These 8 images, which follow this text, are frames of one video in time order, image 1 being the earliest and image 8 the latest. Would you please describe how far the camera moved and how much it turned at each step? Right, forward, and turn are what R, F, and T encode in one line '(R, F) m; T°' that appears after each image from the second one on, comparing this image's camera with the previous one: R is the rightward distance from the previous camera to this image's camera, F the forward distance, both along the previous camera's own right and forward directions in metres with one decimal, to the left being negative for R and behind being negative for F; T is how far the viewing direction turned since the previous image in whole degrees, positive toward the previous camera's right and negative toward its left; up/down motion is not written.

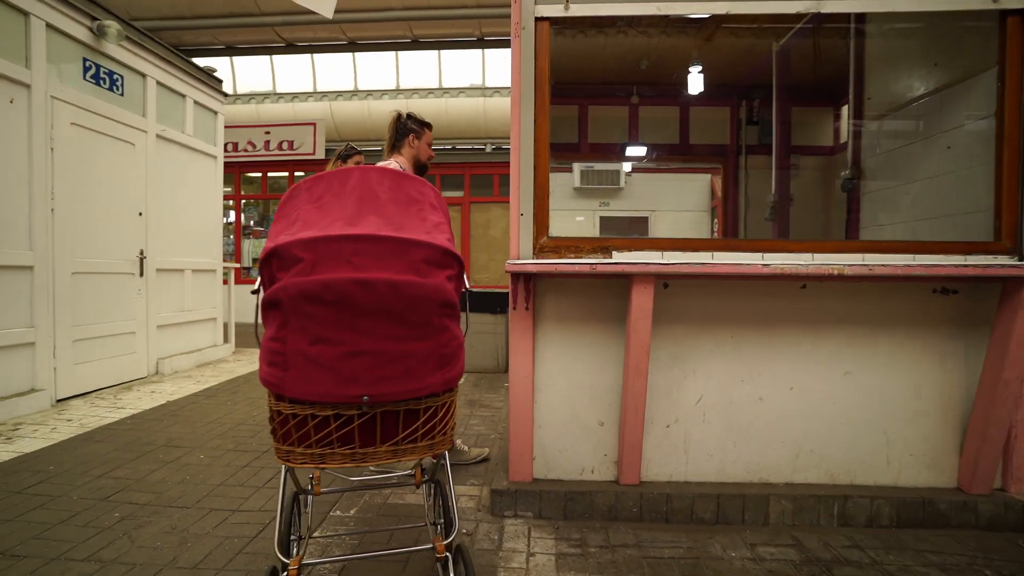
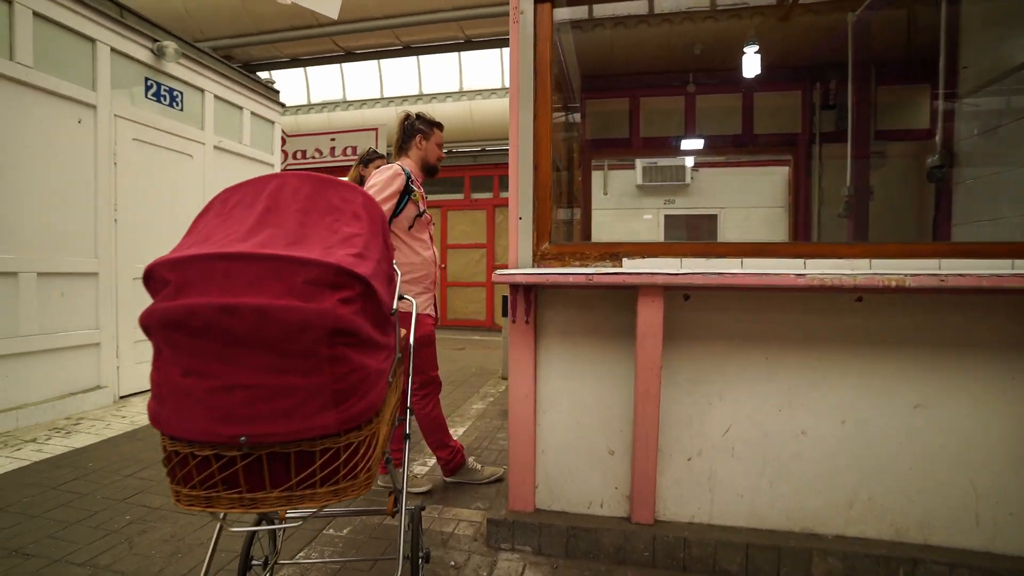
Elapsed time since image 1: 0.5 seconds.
(+0.3, +0.2) m; -9°
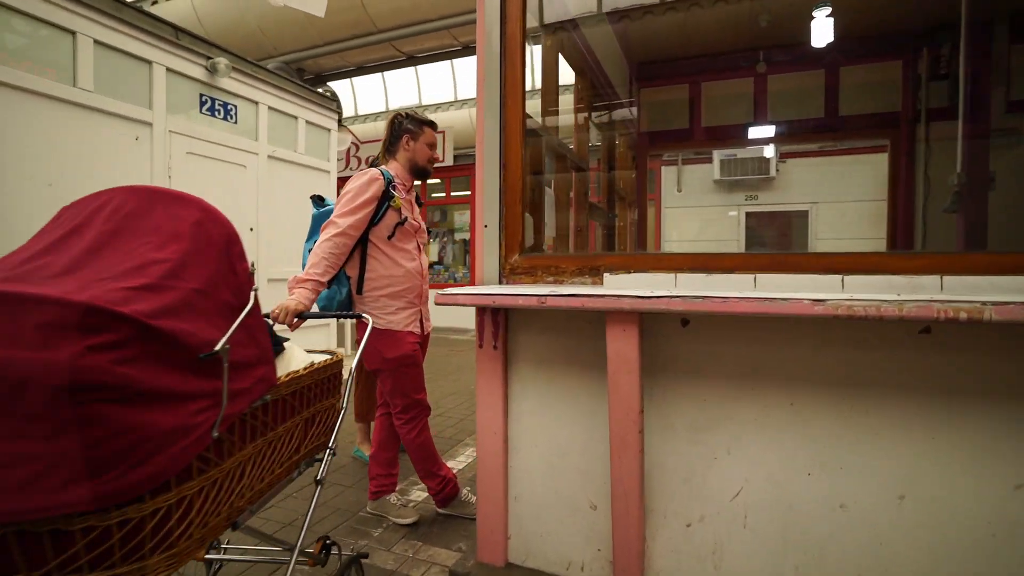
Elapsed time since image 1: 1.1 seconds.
(+0.4, +0.3) m; -11°
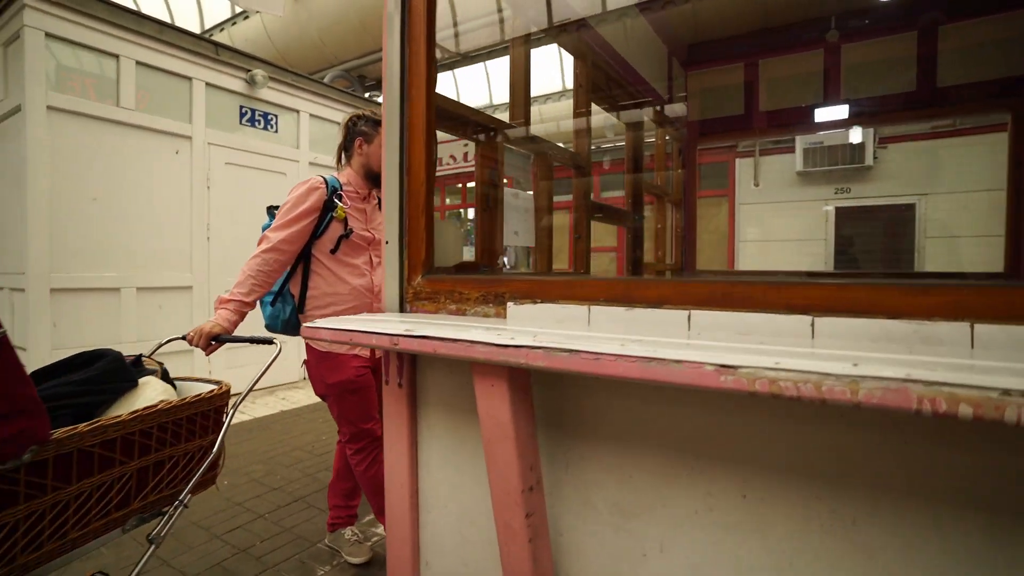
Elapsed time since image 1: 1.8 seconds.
(+0.5, +0.3) m; -11°
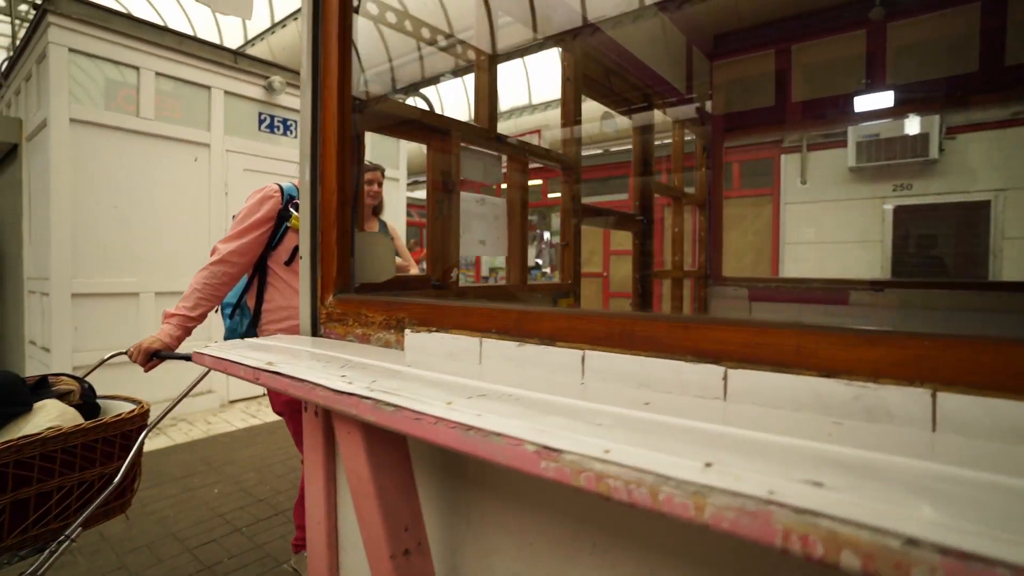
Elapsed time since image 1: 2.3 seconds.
(+0.3, +0.2) m; -6°
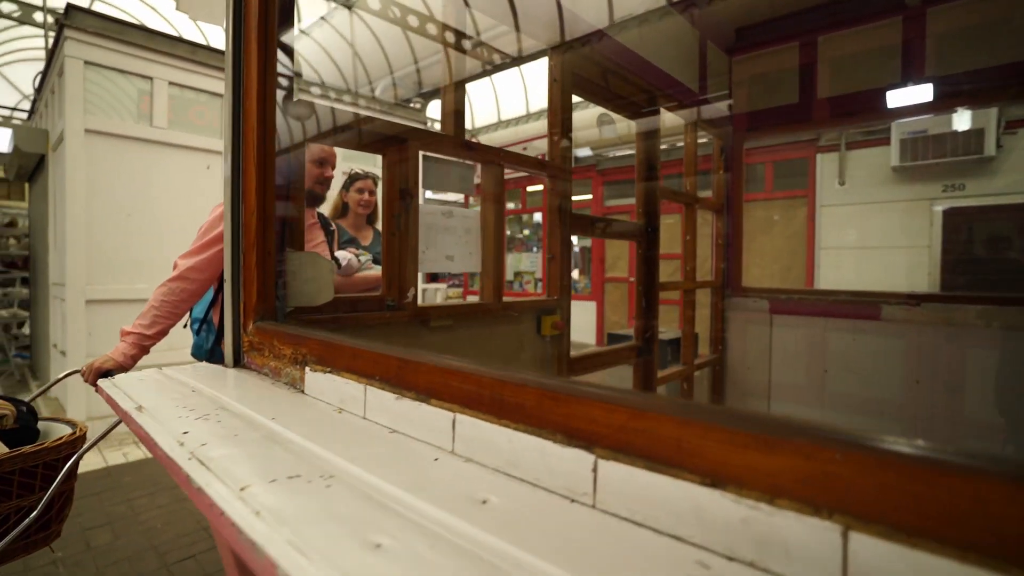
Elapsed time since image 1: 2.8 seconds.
(+0.2, +0.1) m; -4°
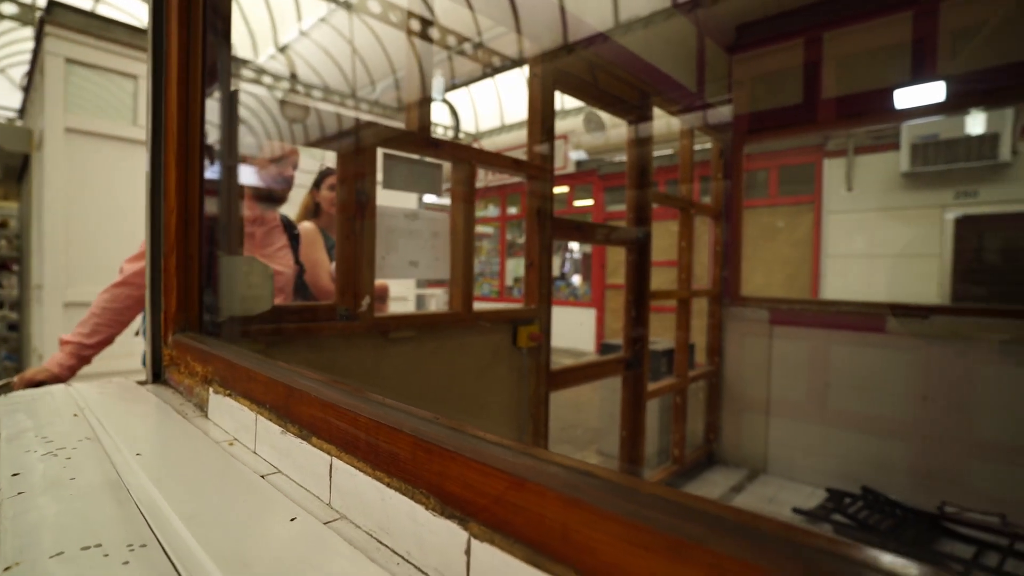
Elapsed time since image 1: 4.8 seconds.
(+0.1, +0.1) m; -1°
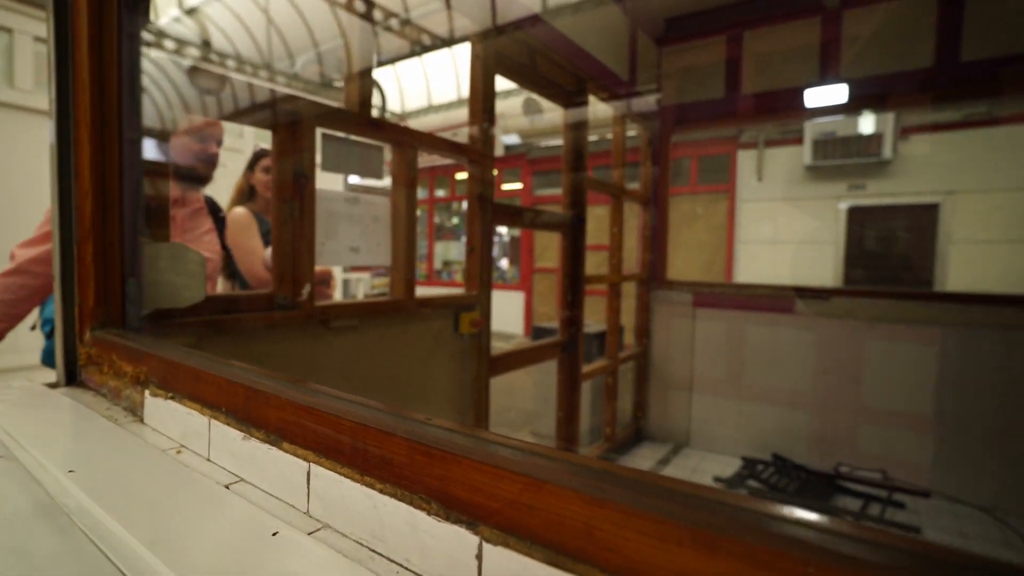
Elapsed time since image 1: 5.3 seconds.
(-0.1, 0.0) m; +8°
